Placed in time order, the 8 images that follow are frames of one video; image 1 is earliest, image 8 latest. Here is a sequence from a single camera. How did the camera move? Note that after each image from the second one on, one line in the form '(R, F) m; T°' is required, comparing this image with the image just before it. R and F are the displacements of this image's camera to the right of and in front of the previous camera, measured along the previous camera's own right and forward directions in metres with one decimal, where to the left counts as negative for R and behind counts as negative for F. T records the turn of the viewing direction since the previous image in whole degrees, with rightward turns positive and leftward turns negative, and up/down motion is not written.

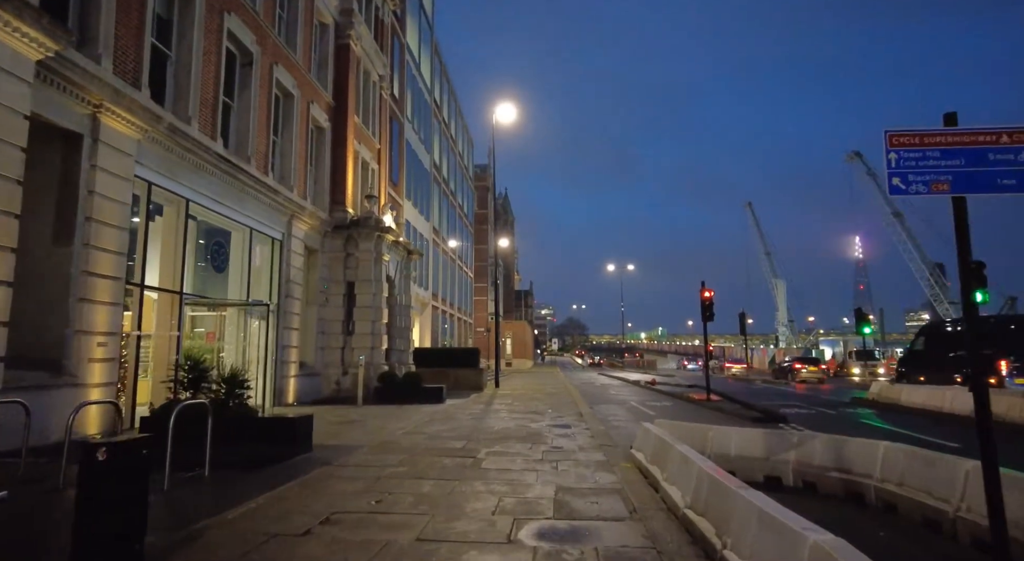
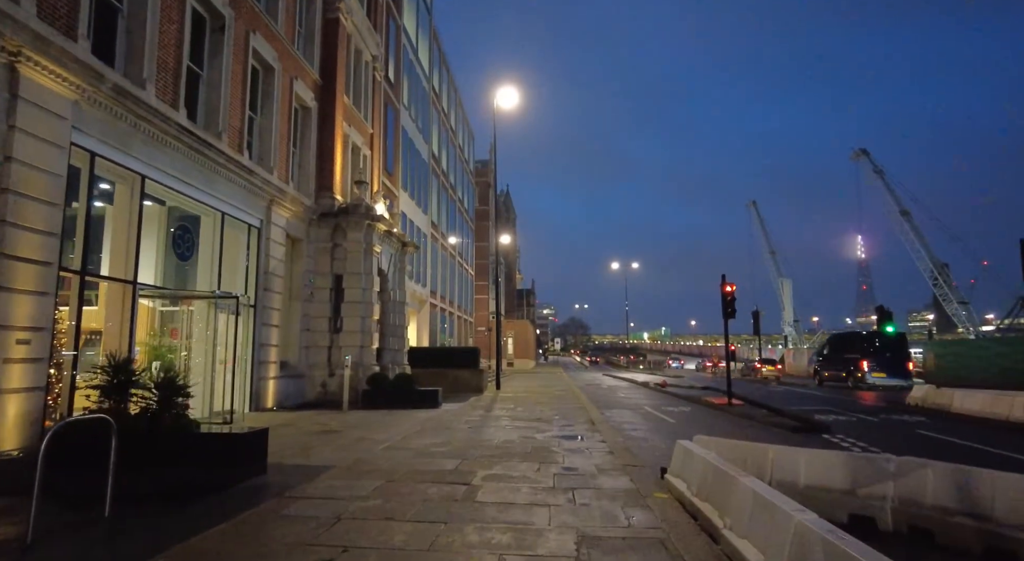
(0.0, +1.8) m; 0°
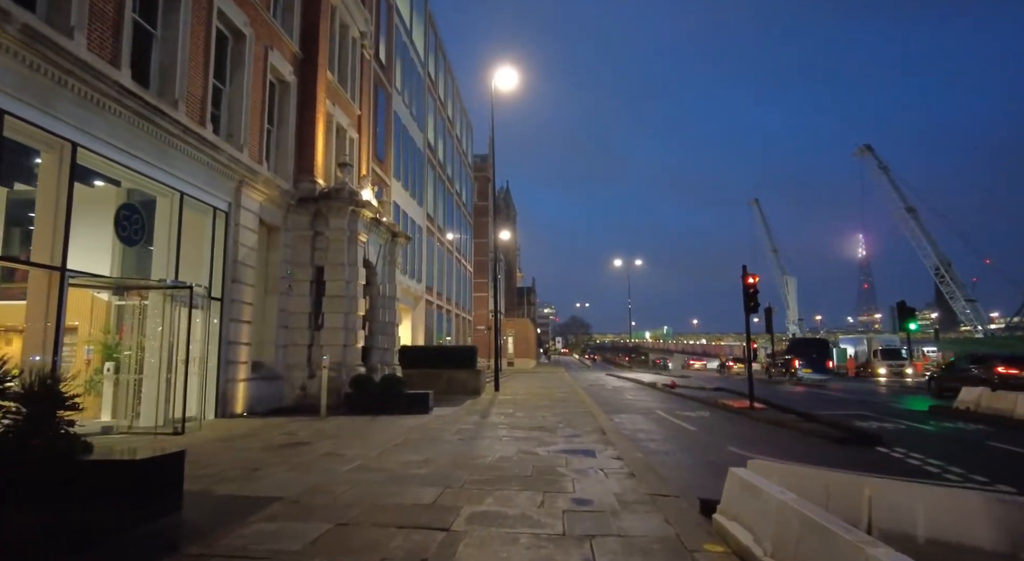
(+0.1, +1.8) m; 0°
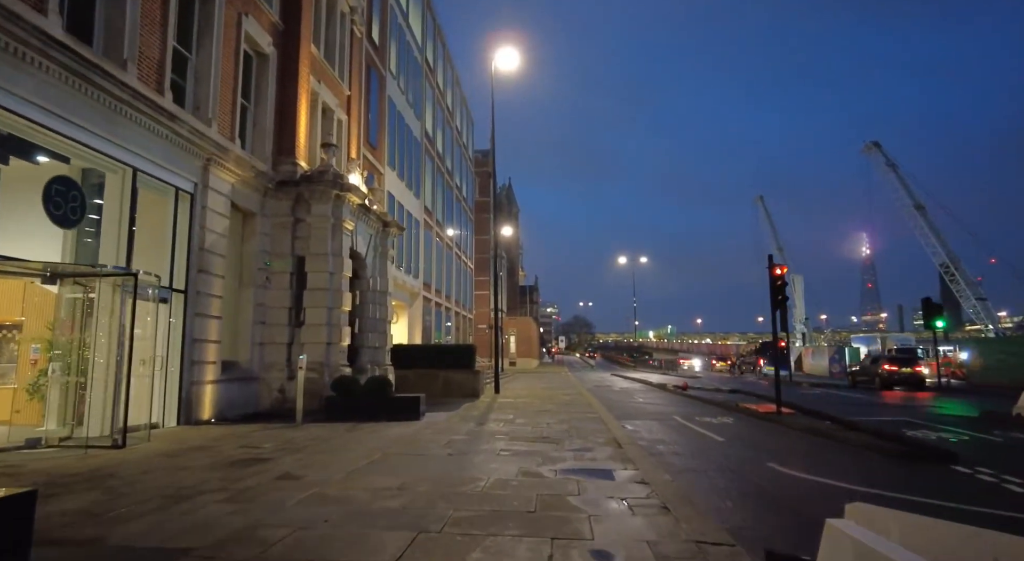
(0.0, +1.7) m; 0°
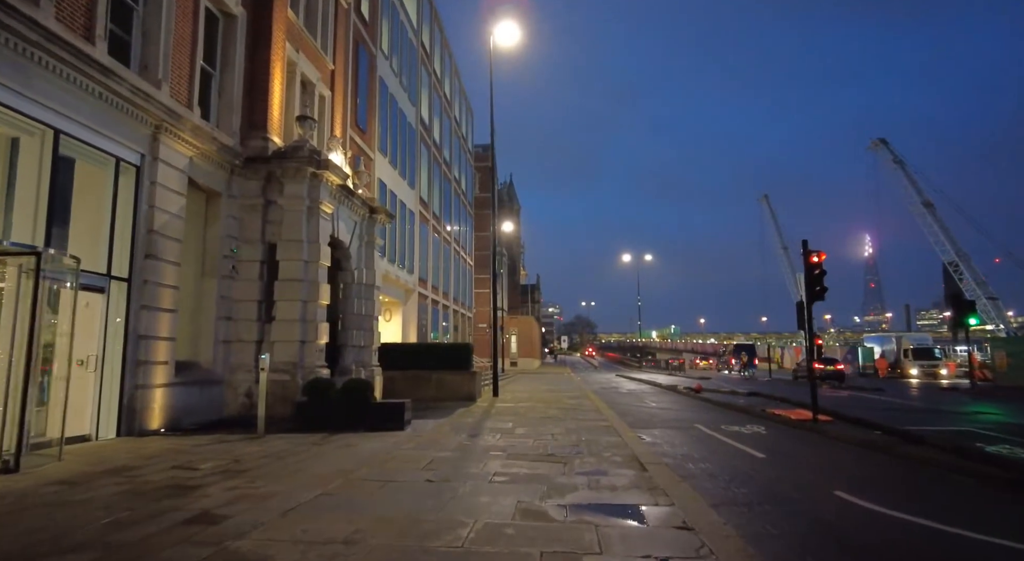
(+0.1, +1.9) m; 0°
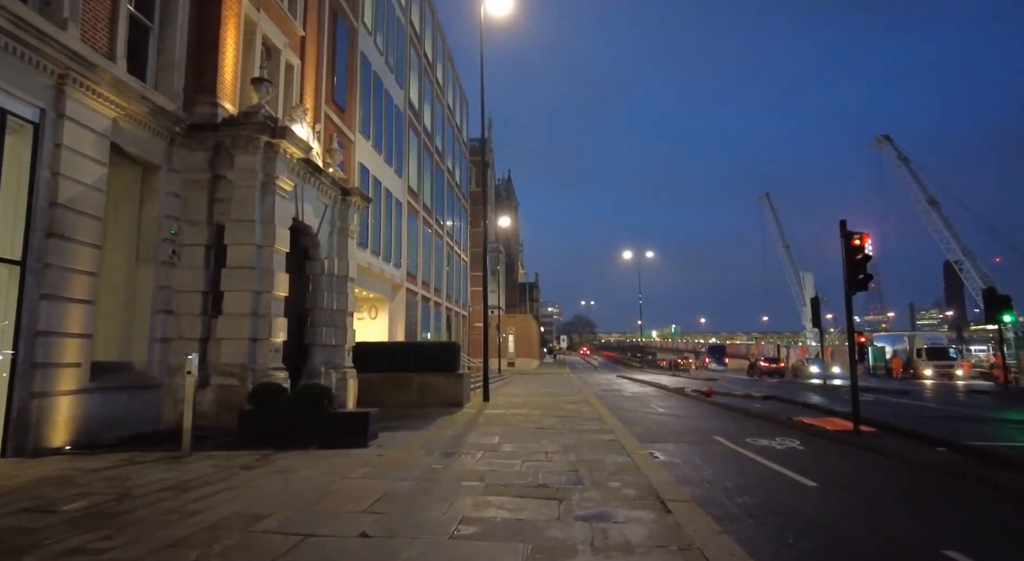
(+0.2, +2.1) m; 0°
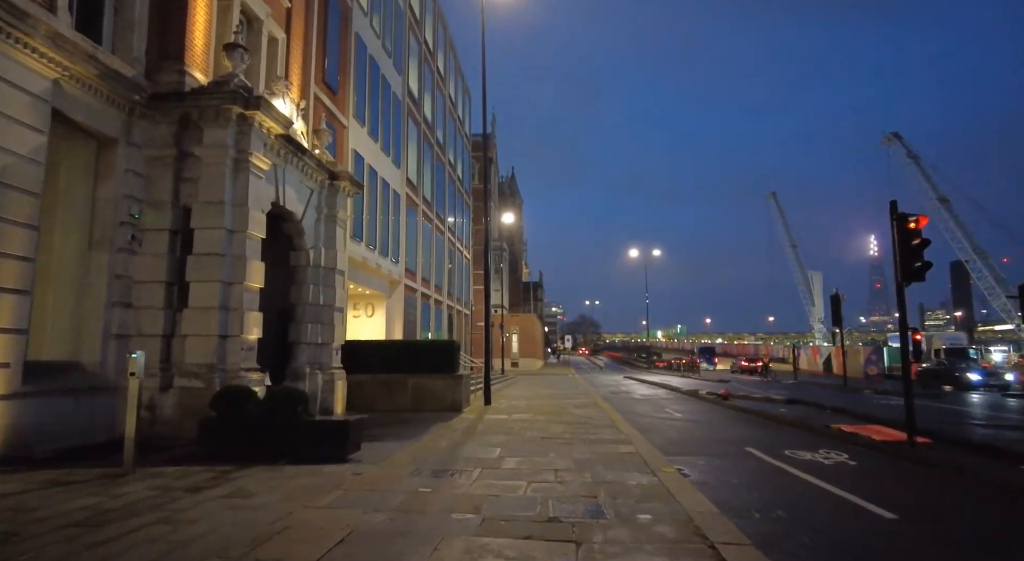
(0.0, +1.5) m; 0°
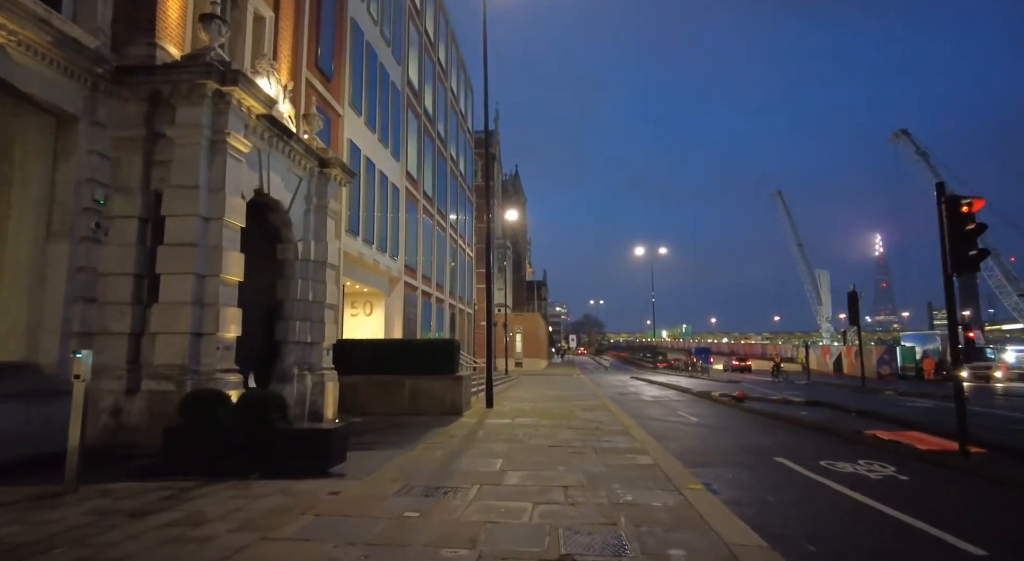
(0.0, +1.0) m; 0°
